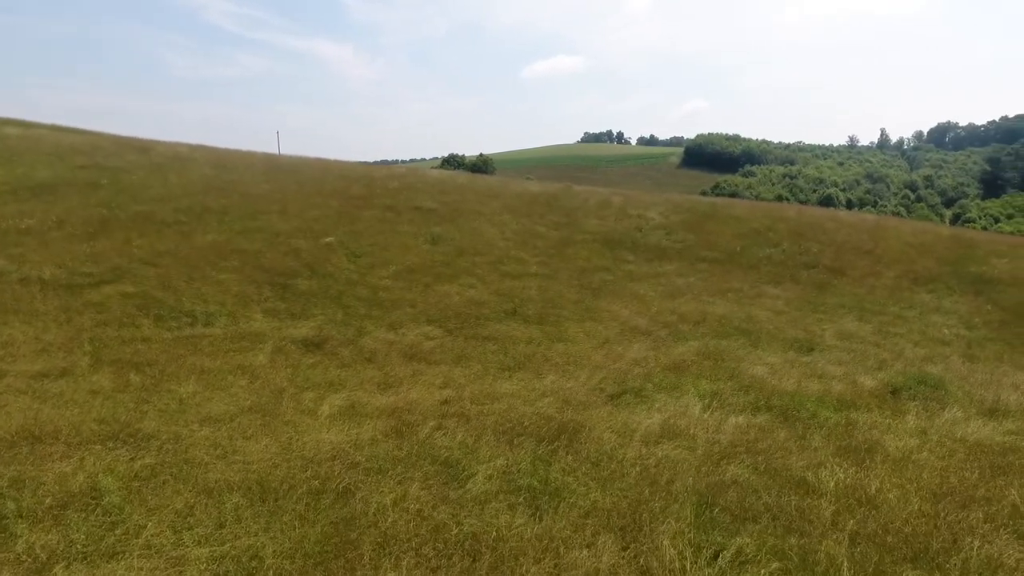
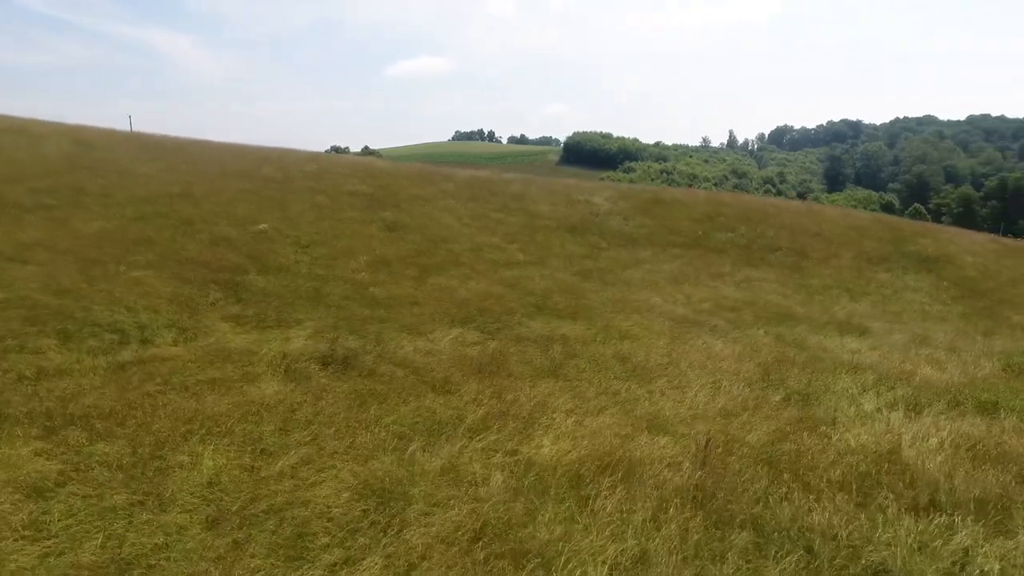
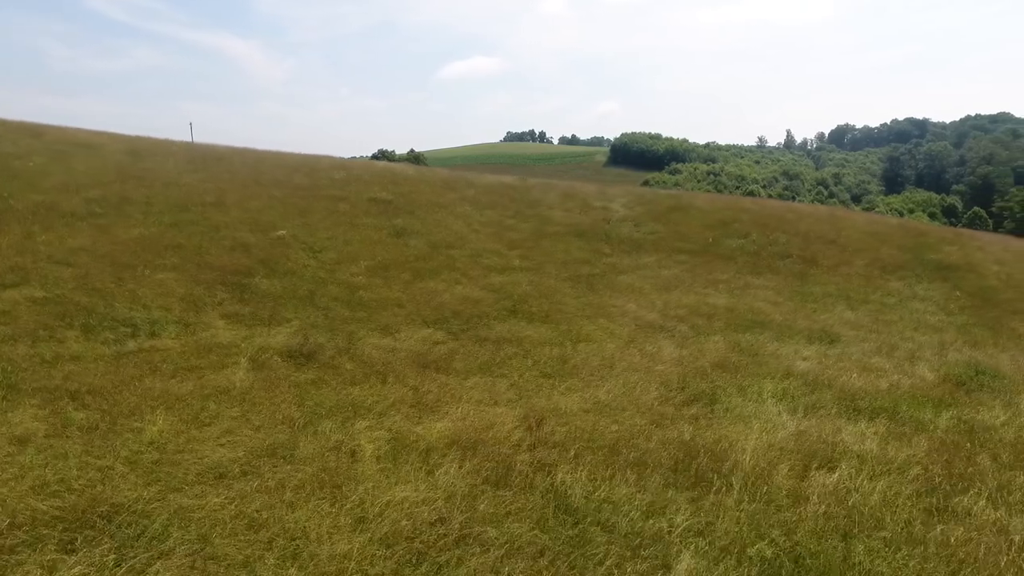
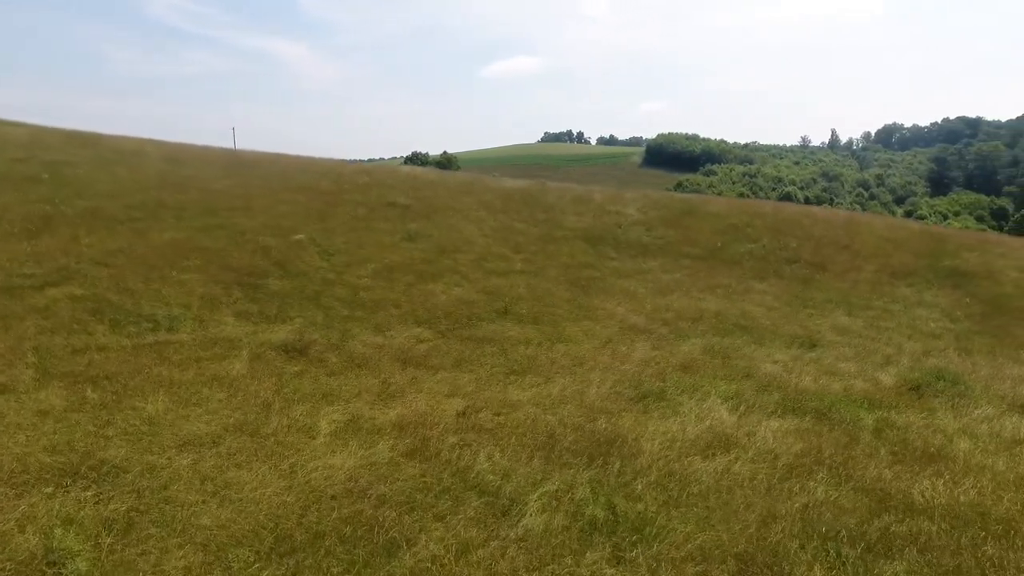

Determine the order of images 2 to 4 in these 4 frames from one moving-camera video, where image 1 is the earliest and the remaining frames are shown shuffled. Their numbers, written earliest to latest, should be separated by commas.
4, 3, 2
